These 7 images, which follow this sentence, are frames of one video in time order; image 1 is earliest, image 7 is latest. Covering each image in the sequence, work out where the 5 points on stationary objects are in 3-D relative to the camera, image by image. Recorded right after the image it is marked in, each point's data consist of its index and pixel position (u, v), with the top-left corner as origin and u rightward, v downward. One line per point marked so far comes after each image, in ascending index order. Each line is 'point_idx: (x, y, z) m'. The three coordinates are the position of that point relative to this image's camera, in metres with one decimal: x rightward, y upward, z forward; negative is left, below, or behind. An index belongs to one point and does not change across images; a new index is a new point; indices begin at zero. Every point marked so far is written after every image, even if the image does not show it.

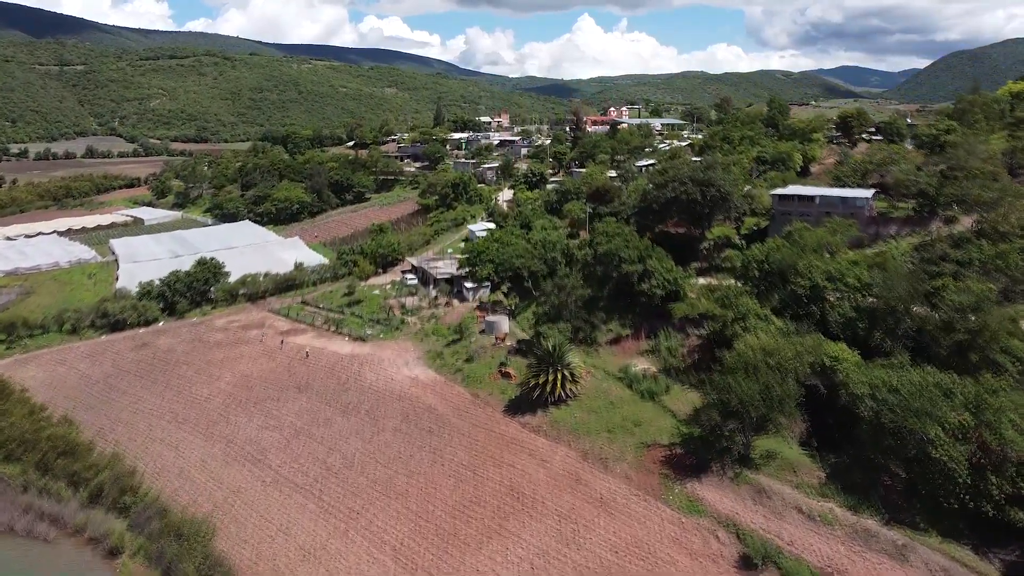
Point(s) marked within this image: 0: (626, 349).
0: (+2.5, -1.4, +18.2) m
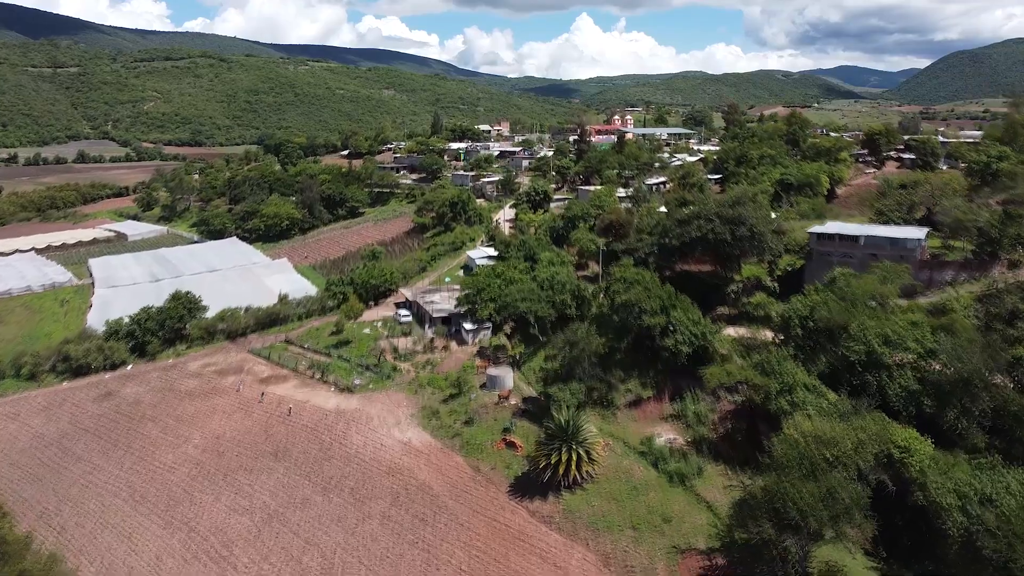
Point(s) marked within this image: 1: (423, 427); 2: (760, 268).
0: (+2.7, -2.5, +15.9) m
1: (-1.9, -3.0, +17.5) m
2: (+5.7, +0.5, +18.8) m
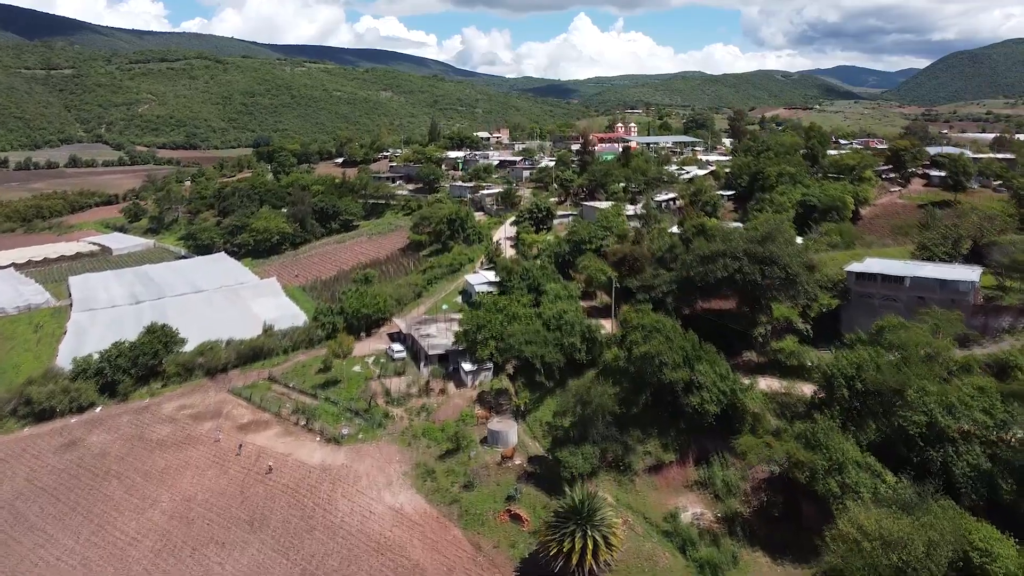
0: (+2.7, -3.4, +14.1) m
1: (-1.8, -3.9, +15.7) m
2: (+5.8, -0.4, +17.0) m
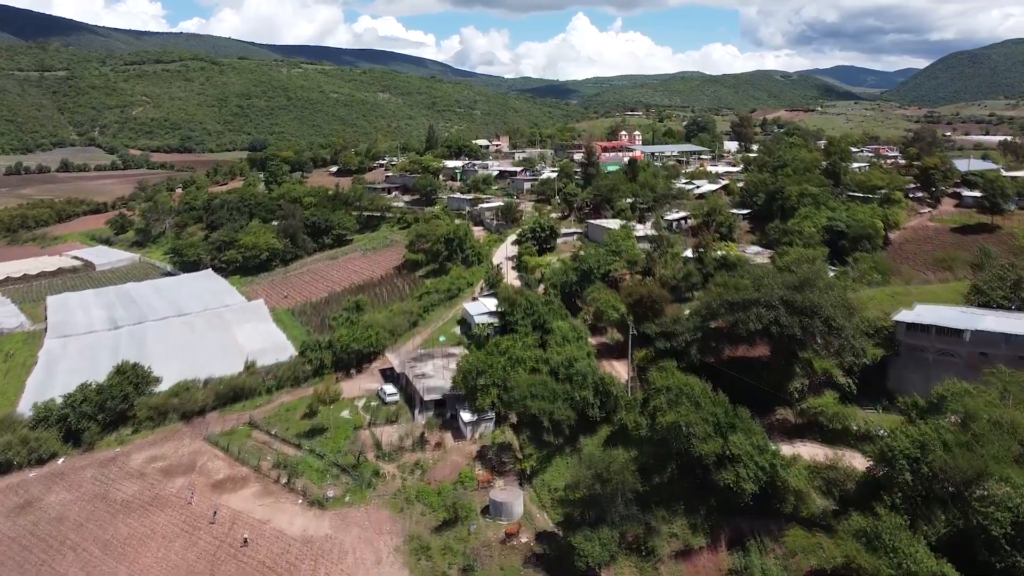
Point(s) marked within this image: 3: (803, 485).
0: (+2.8, -4.3, +12.2) m
1: (-1.7, -4.8, +13.8) m
2: (+5.9, -1.3, +15.1) m
3: (+4.3, -2.9, +12.2) m
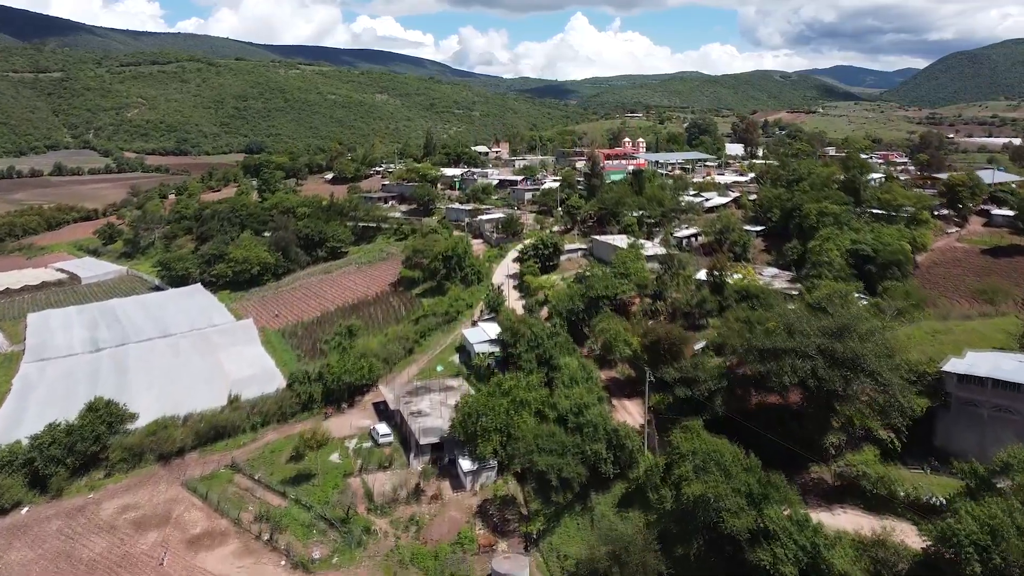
0: (+2.9, -5.0, +10.7) m
1: (-1.7, -5.5, +12.3) m
2: (+6.0, -2.1, +13.6) m
3: (+4.4, -3.7, +10.7) m
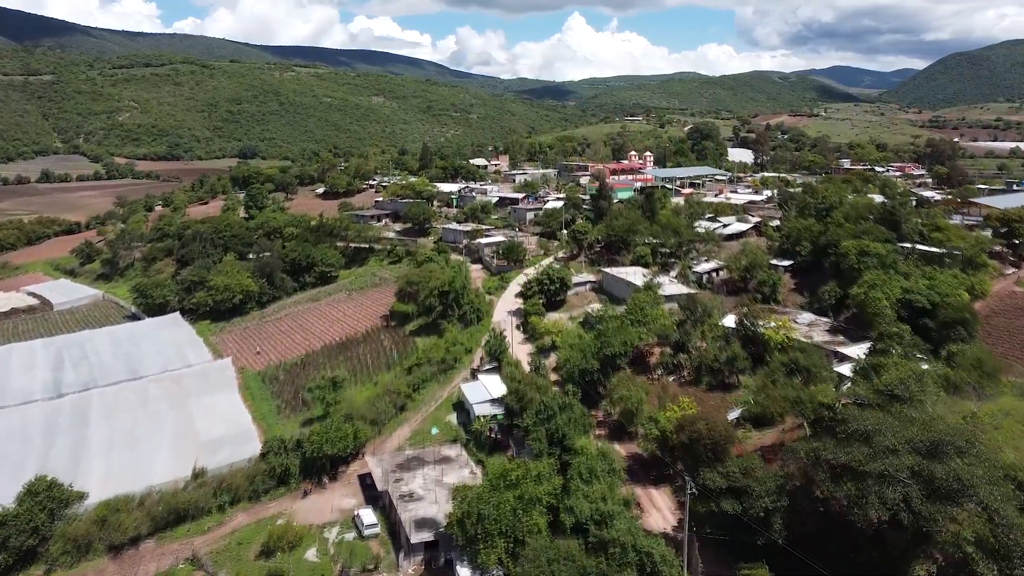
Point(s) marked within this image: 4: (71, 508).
0: (+3.1, -6.3, +8.1) m
1: (-1.5, -6.8, +9.6) m
2: (+6.1, -3.4, +11.0) m
3: (+4.6, -4.9, +8.0) m
4: (-9.2, -4.6, +17.1) m
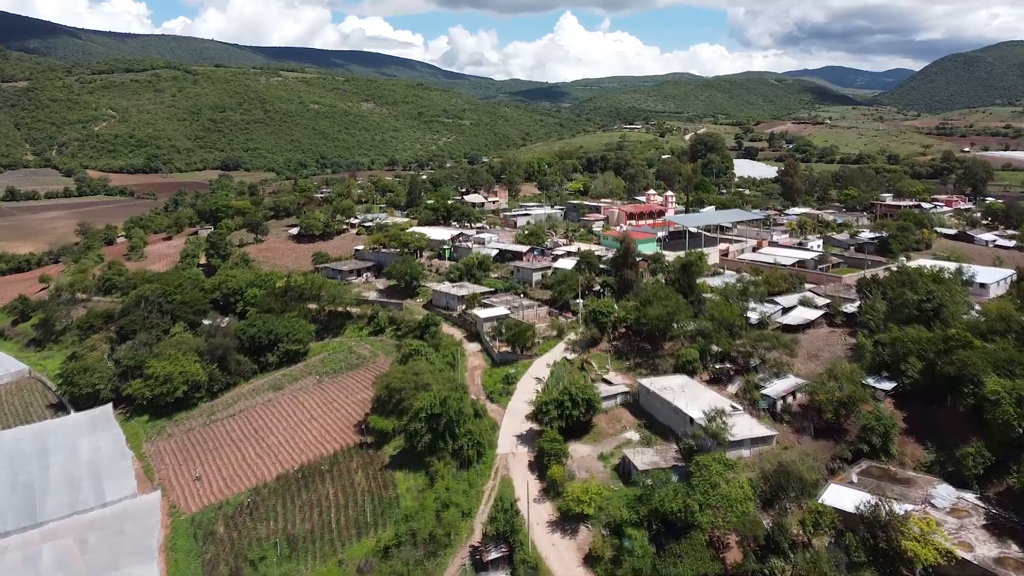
0: (+3.5, -9.4, +1.7) m
1: (-1.1, -10.0, +3.2) m
2: (+6.5, -6.5, +4.7) m
3: (+5.0, -8.1, +1.7) m
4: (-8.8, -7.8, +10.6) m
